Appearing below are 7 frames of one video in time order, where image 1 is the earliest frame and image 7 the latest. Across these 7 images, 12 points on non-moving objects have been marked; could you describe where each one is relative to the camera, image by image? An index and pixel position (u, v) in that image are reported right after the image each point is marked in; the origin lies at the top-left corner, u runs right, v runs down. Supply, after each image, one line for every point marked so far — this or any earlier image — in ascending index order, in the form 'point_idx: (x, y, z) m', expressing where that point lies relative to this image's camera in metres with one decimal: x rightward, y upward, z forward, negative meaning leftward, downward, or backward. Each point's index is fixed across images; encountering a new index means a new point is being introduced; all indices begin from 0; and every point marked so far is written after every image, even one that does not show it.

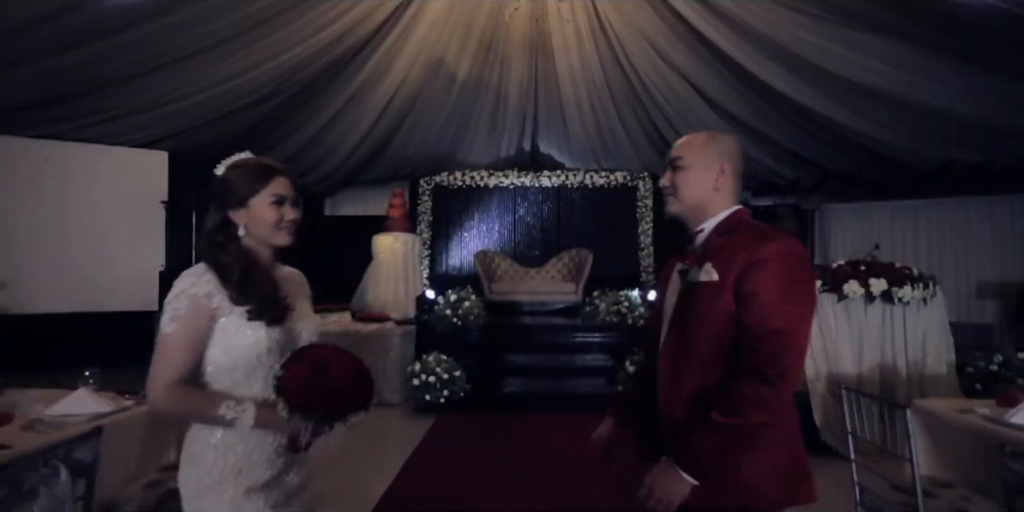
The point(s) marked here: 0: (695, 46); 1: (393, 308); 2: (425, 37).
0: (+1.8, +2.1, +6.6) m
1: (-1.1, -0.5, +6.4) m
2: (-0.9, +2.3, +7.1) m
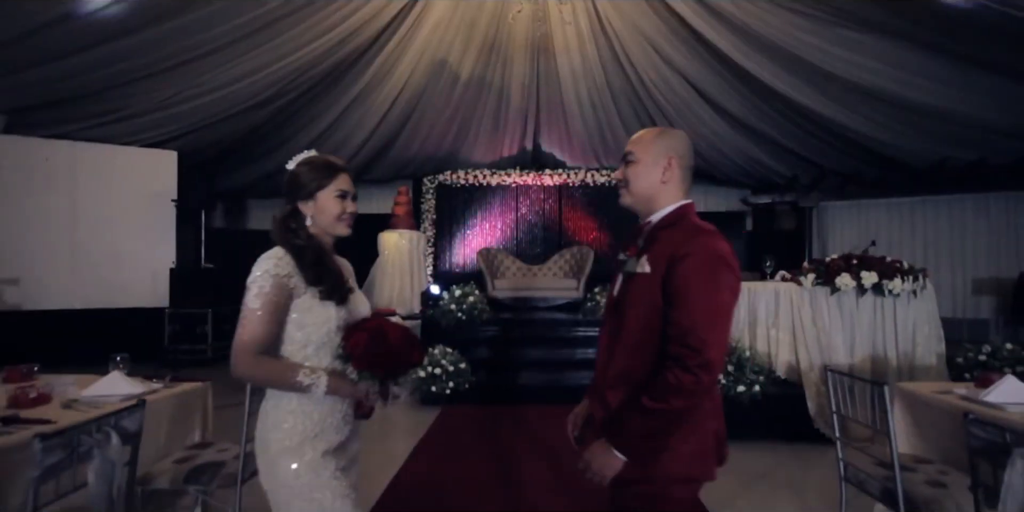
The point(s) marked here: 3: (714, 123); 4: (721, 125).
0: (+1.9, +2.2, +6.8) m
1: (-1.1, -0.5, +6.5) m
2: (-0.9, +2.4, +7.2) m
3: (+2.4, +1.6, +8.0) m
4: (+2.5, +1.6, +7.9) m
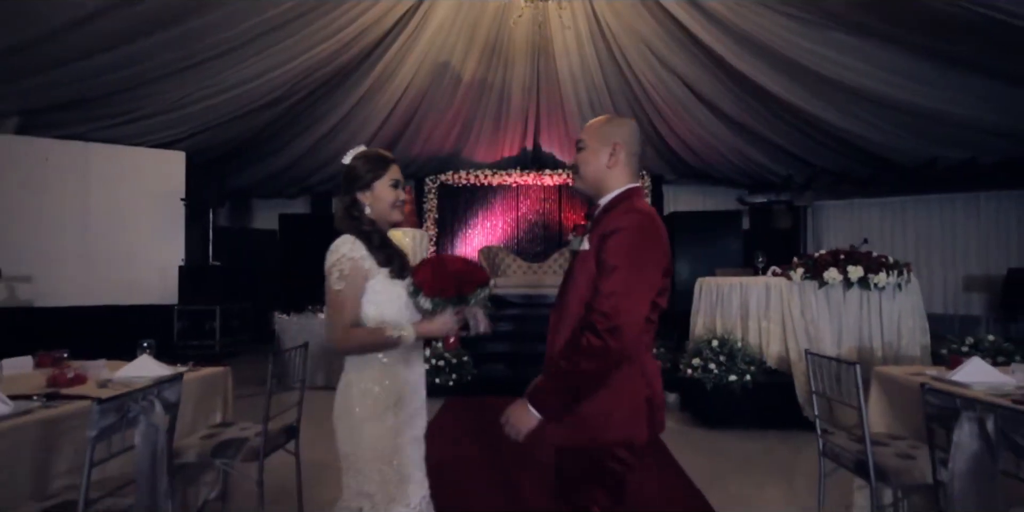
0: (+1.9, +2.2, +6.9) m
1: (-1.1, -0.4, +6.7) m
2: (-0.9, +2.4, +7.4) m
3: (+2.4, +1.6, +8.1) m
4: (+2.5, +1.6, +8.1) m
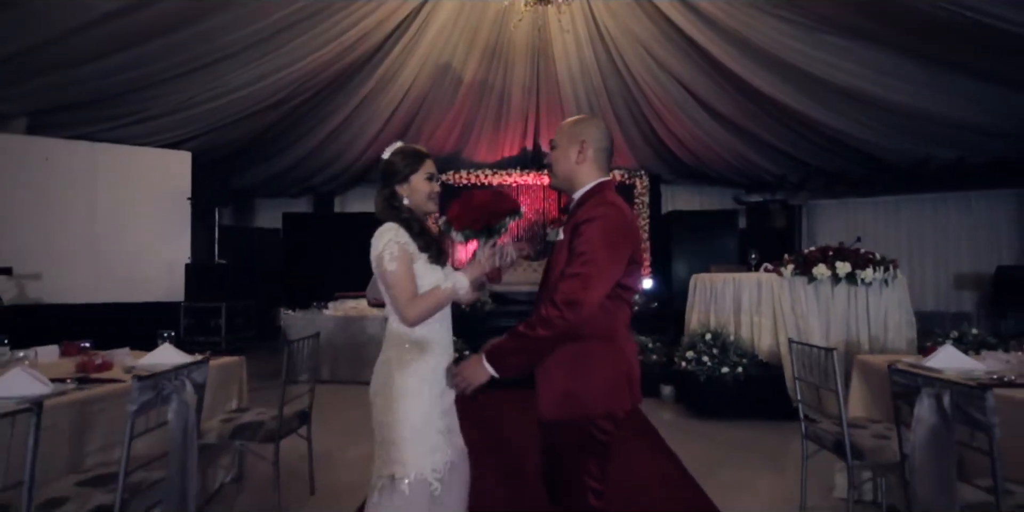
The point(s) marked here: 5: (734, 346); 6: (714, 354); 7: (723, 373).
0: (+1.9, +2.2, +7.1) m
1: (-1.1, -0.4, +6.8) m
2: (-0.9, +2.4, +7.5) m
3: (+2.4, +1.7, +8.3) m
4: (+2.5, +1.6, +8.2) m
5: (+1.5, -0.6, +4.6) m
6: (+1.4, -0.7, +4.6) m
7: (+1.4, -0.8, +4.5) m
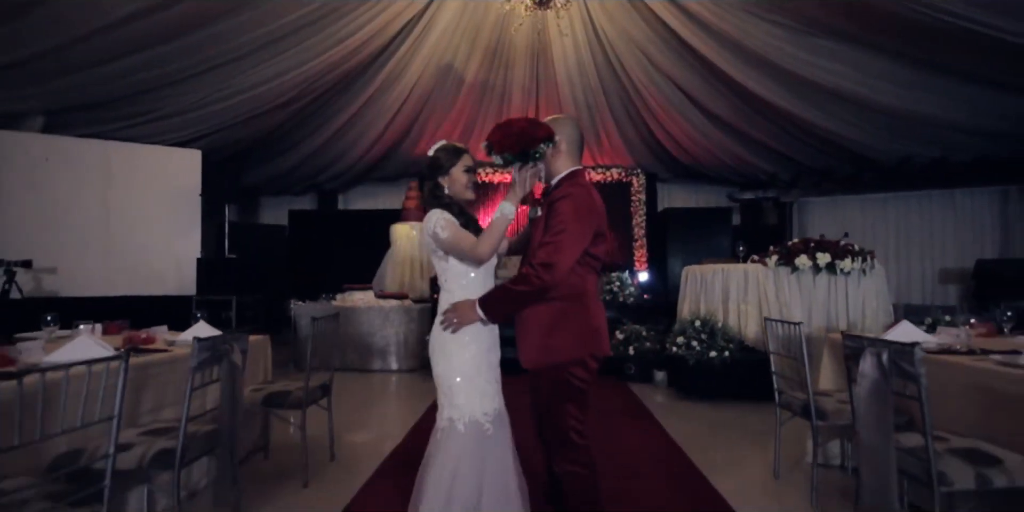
0: (+1.9, +2.3, +7.4) m
1: (-1.1, -0.4, +7.1) m
2: (-0.9, +2.5, +7.8) m
3: (+2.4, +1.7, +8.6) m
4: (+2.5, +1.7, +8.5) m
5: (+1.5, -0.6, +4.9) m
6: (+1.4, -0.6, +4.9) m
7: (+1.4, -0.7, +4.8) m
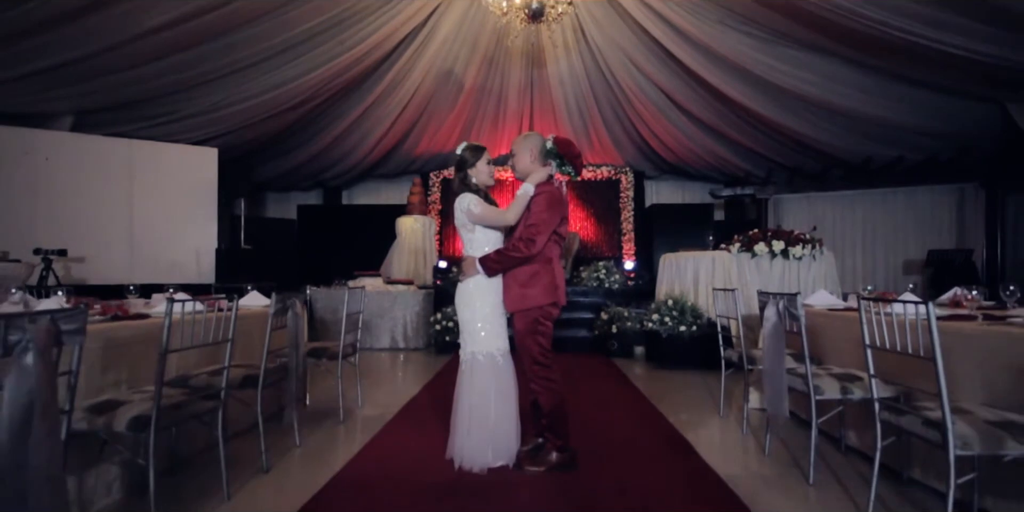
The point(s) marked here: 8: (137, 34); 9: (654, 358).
0: (+1.8, +2.4, +8.1) m
1: (-1.1, -0.2, +7.8) m
2: (-0.9, +2.6, +8.5) m
3: (+2.4, +1.8, +9.3) m
4: (+2.5, +1.8, +9.2) m
5: (+1.5, -0.5, +5.6) m
6: (+1.4, -0.5, +5.6) m
7: (+1.4, -0.6, +5.5) m
8: (-3.4, +2.1, +6.1) m
9: (+1.2, -0.9, +5.8) m
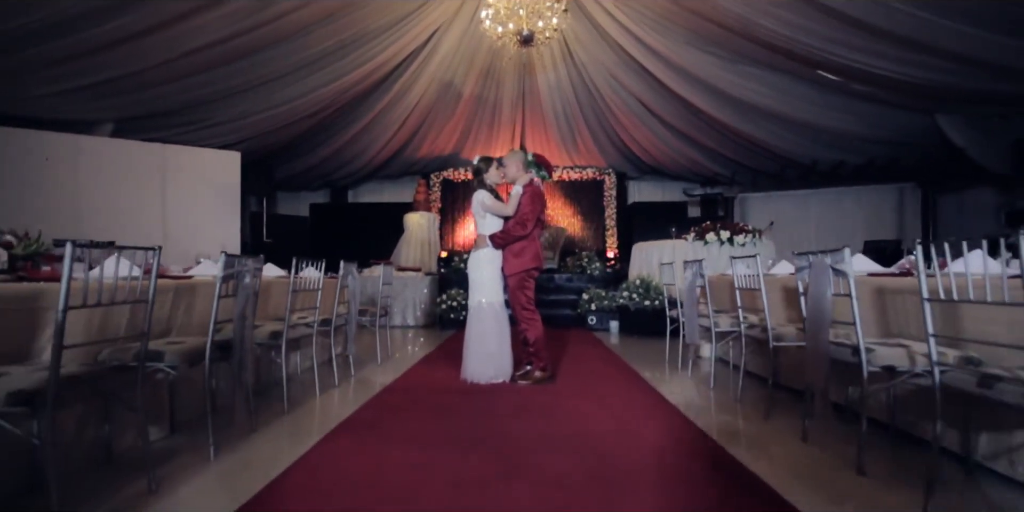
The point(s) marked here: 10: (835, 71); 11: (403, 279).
0: (+1.8, +2.5, +9.2) m
1: (-1.2, -0.1, +8.9) m
2: (-1.0, +2.7, +9.6) m
3: (+2.3, +2.0, +10.4) m
4: (+2.4, +1.9, +10.4) m
5: (+1.4, -0.3, +6.7) m
6: (+1.3, -0.4, +6.7) m
7: (+1.4, -0.5, +6.6) m
8: (-3.5, +2.2, +7.2) m
9: (+1.2, -0.8, +7.0) m
10: (+3.5, +2.1, +7.6) m
11: (-1.3, -0.3, +8.1) m
